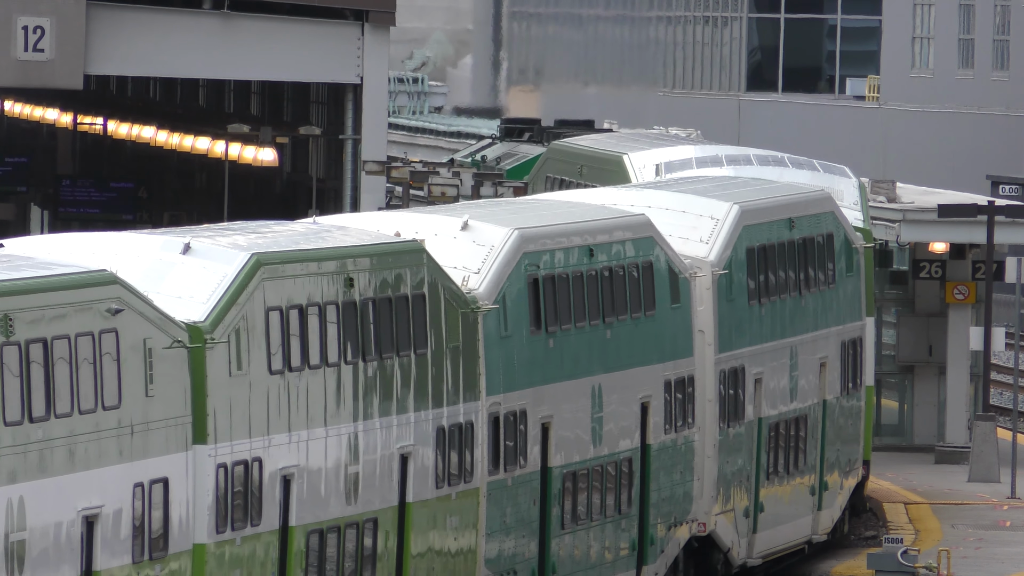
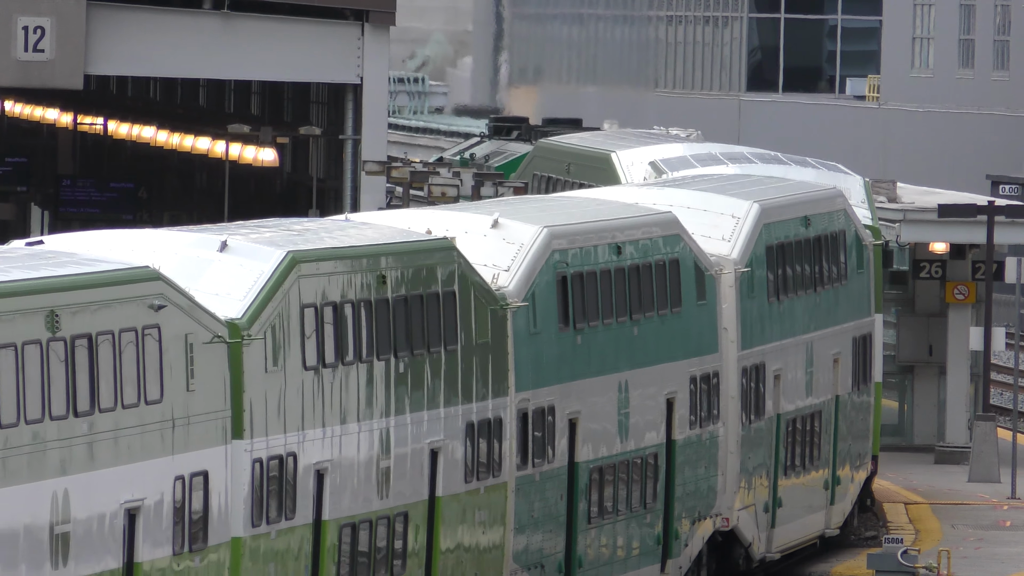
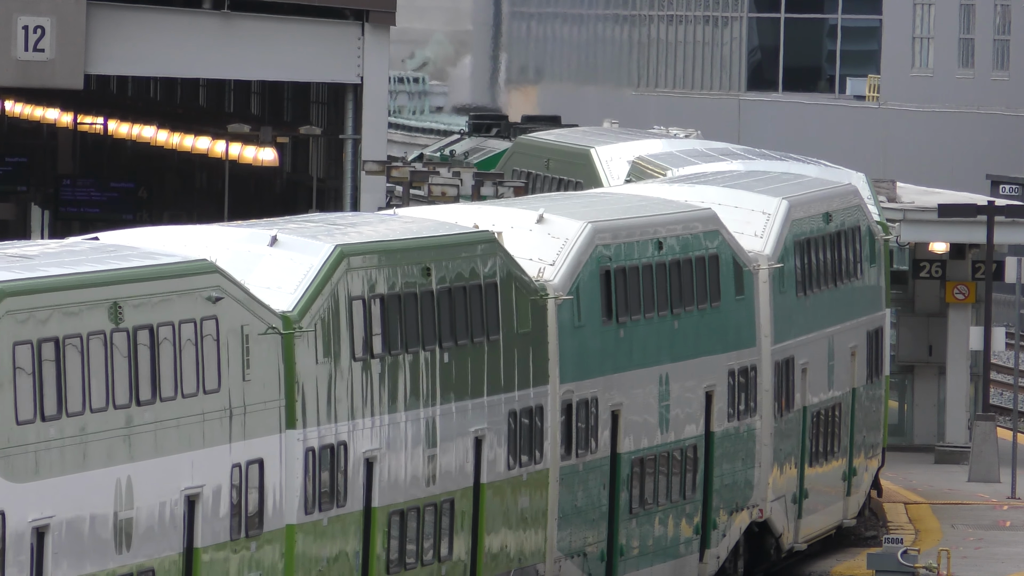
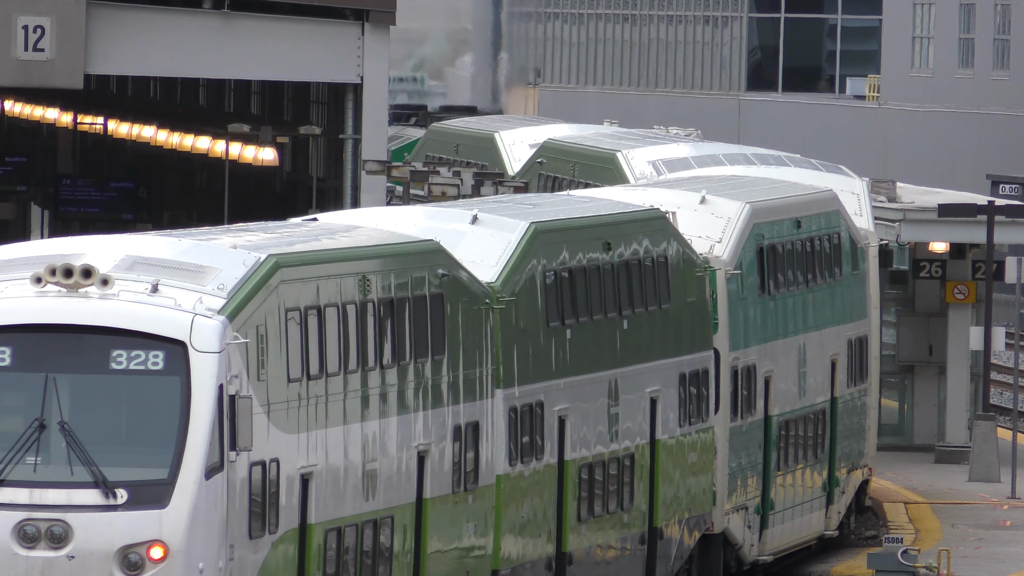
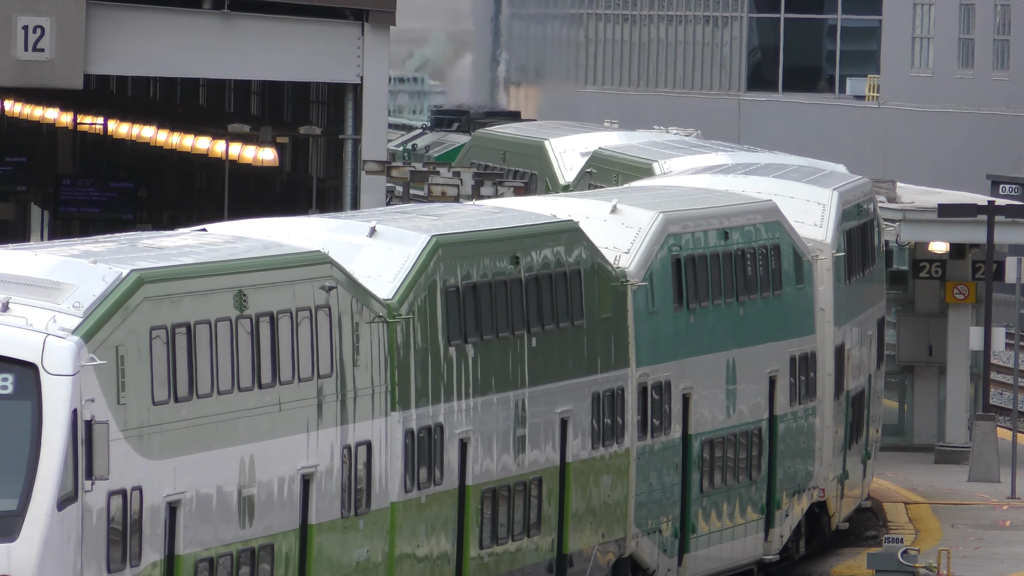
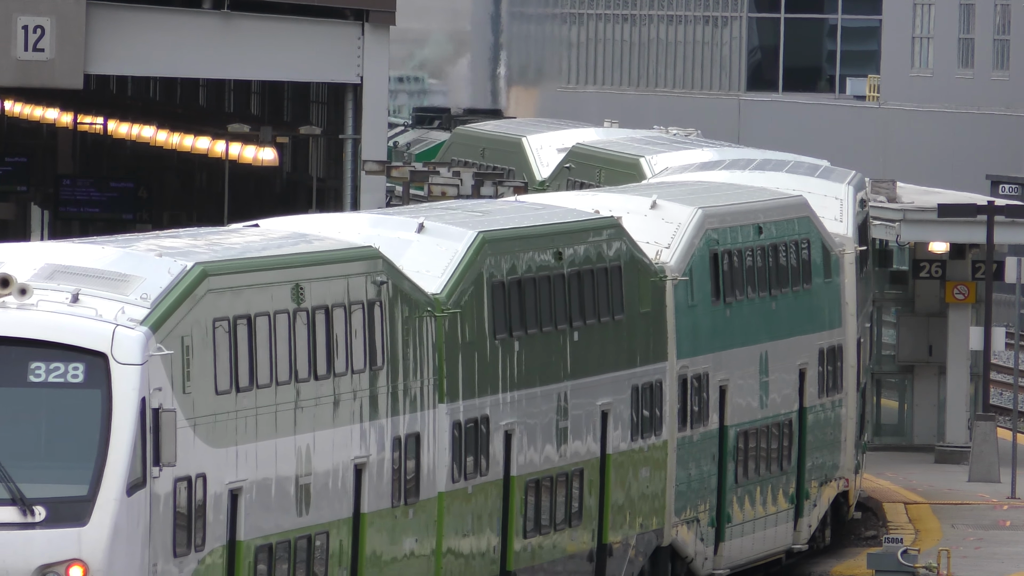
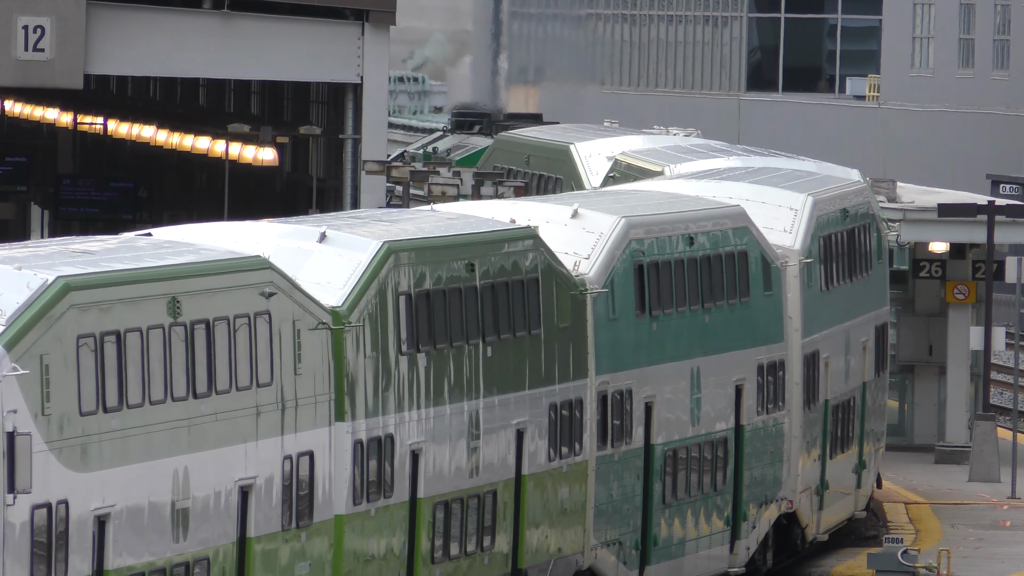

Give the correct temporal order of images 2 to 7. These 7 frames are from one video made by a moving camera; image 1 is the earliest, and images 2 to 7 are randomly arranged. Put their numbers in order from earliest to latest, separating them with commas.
2, 3, 7, 5, 6, 4
